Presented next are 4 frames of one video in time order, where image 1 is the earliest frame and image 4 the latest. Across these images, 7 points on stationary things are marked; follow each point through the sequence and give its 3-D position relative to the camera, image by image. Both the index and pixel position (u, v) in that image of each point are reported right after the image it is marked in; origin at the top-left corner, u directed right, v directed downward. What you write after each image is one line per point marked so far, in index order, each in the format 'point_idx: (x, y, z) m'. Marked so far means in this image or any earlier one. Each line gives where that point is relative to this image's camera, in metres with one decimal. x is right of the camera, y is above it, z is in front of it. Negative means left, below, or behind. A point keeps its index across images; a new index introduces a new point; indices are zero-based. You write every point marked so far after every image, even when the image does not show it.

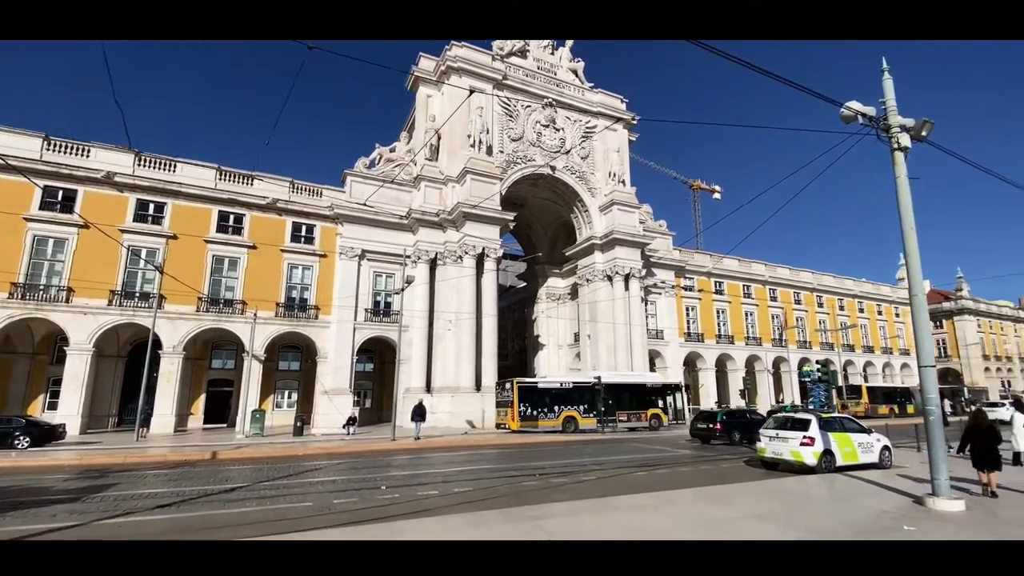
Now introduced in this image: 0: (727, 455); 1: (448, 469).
0: (+7.5, -5.8, +17.7) m
1: (-2.2, -6.3, +17.5) m
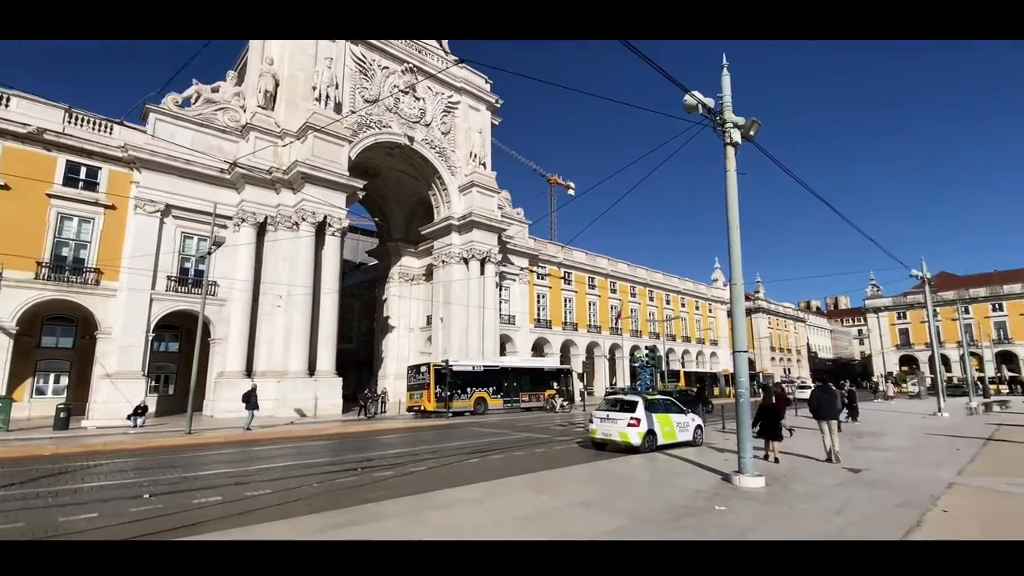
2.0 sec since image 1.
0: (+1.7, -5.2, +17.6) m
1: (-7.6, -5.2, +14.7) m
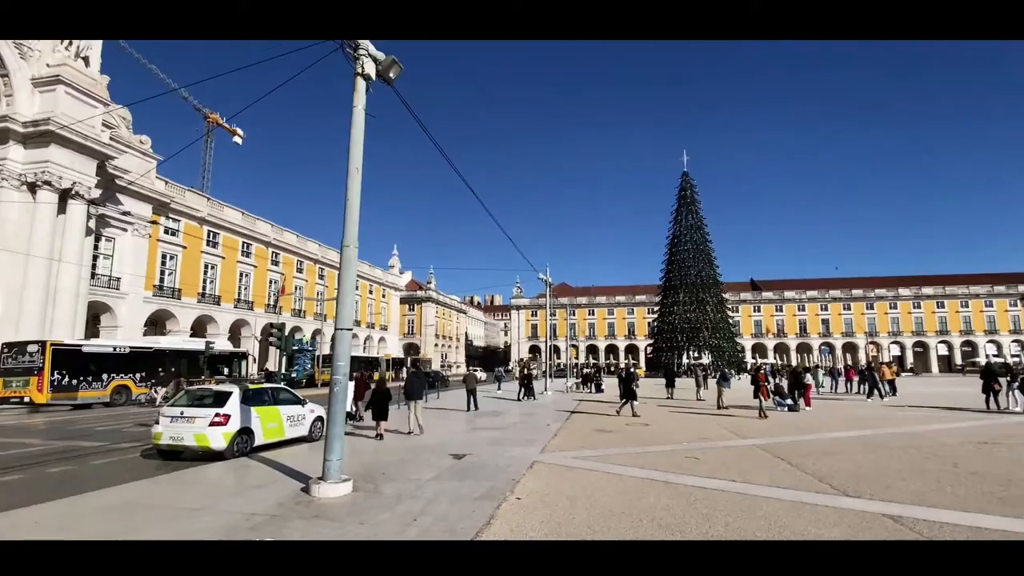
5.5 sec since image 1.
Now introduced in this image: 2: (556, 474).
0: (-9.6, -3.9, +12.8) m
1: (-15.6, -3.2, +5.1) m
2: (+0.6, -2.6, +7.1) m
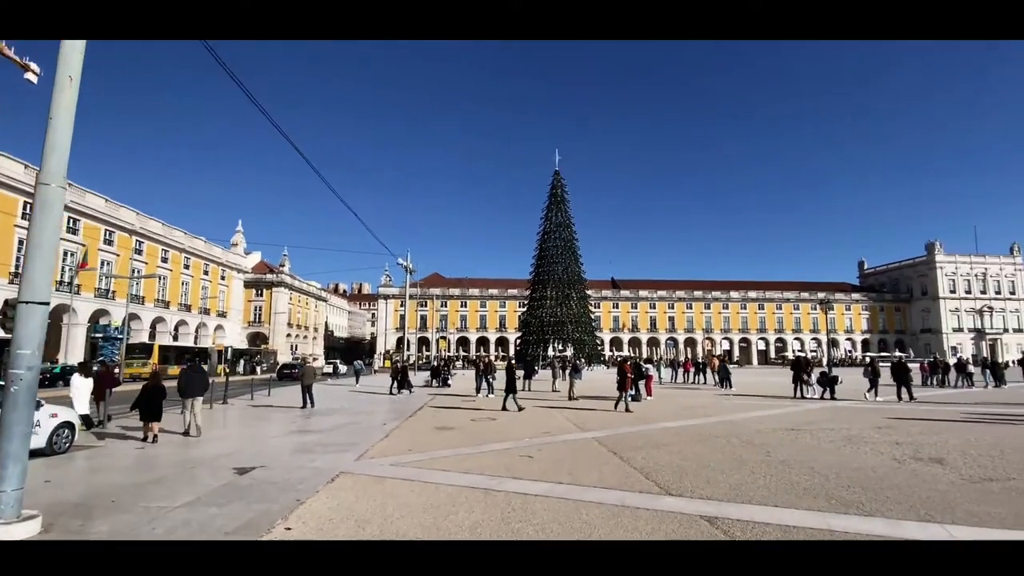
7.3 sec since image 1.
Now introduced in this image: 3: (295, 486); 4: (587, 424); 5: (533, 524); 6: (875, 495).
0: (-13.2, -3.1, +9.0) m
1: (-17.1, -2.3, +0.1) m
2: (-1.8, -2.3, +5.9) m
3: (-2.5, -2.3, +5.9) m
4: (+1.8, -3.1, +11.5) m
5: (+0.2, -2.3, +4.8) m
6: (+4.1, -2.4, +5.7) m
